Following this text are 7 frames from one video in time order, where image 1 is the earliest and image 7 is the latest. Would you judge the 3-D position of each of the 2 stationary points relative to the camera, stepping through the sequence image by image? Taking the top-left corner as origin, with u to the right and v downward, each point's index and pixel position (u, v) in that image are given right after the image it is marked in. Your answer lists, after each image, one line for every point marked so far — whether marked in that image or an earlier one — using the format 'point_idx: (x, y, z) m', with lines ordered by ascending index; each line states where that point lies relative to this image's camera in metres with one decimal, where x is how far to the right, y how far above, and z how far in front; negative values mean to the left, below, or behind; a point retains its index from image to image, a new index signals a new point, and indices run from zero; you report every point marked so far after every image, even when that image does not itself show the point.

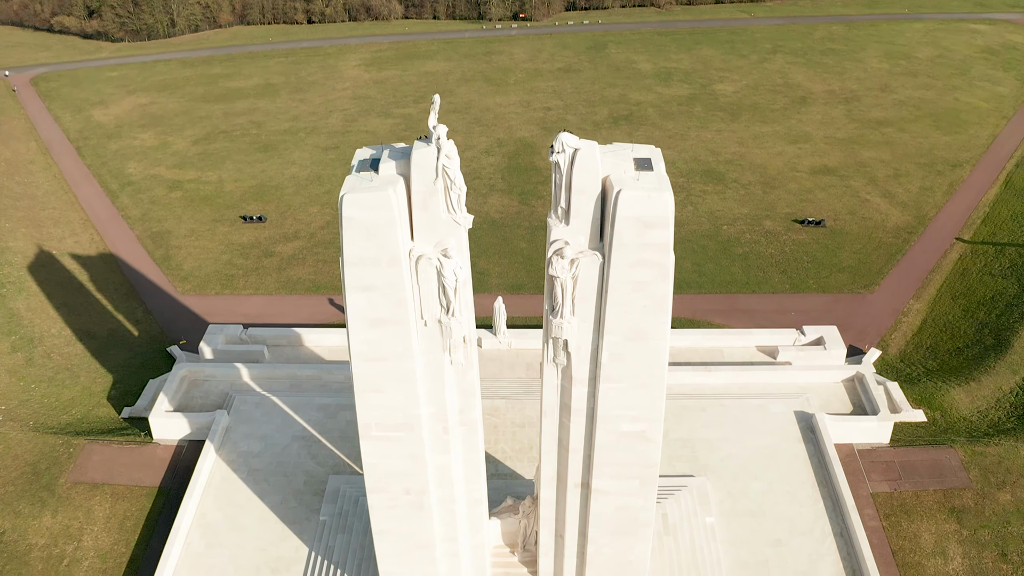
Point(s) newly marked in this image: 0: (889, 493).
0: (+8.1, -4.5, +18.8) m
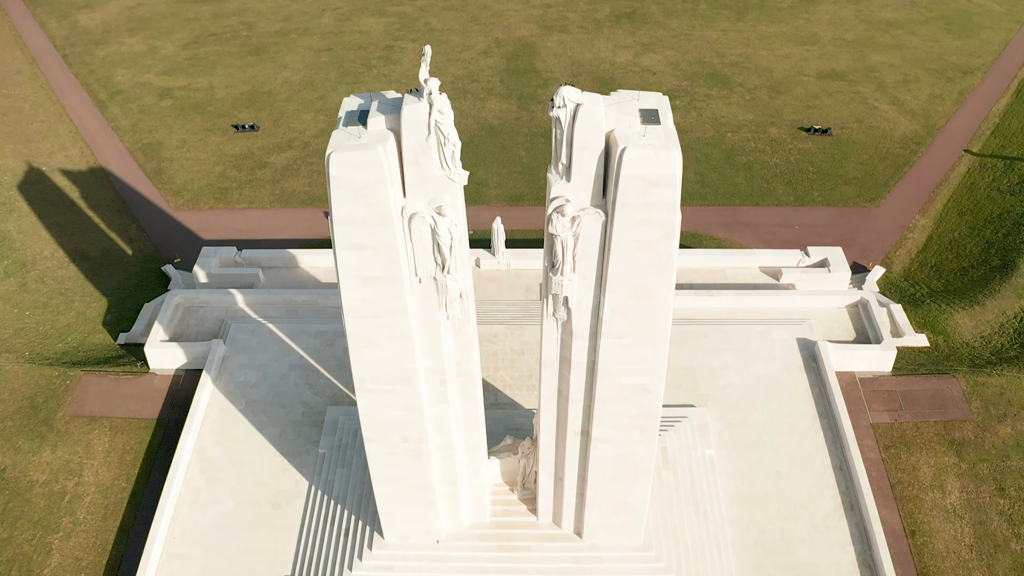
0: (+8.1, -3.0, +18.8) m
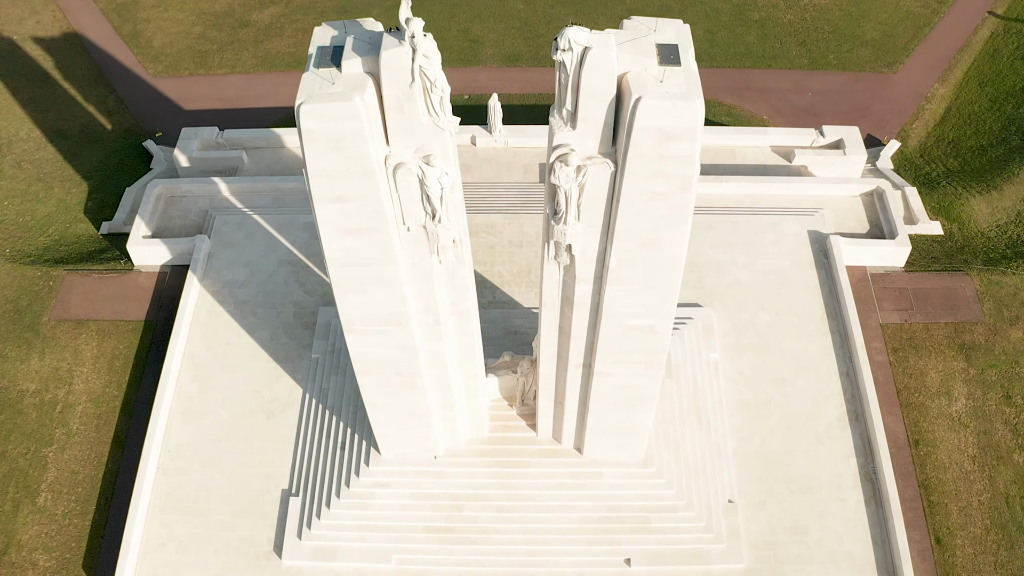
0: (+8.0, -0.8, +18.3) m
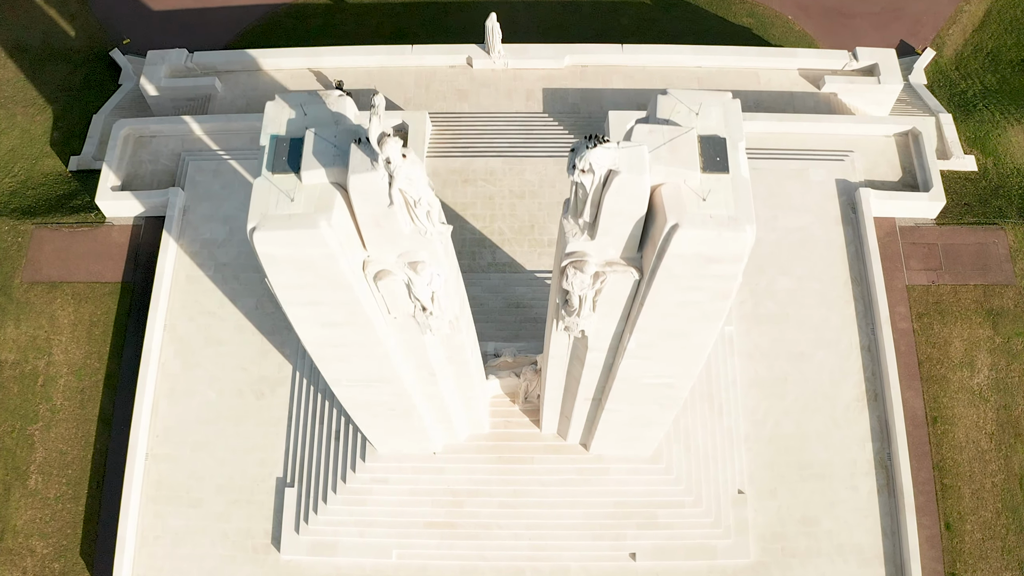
0: (+8.1, 0.0, +17.2) m
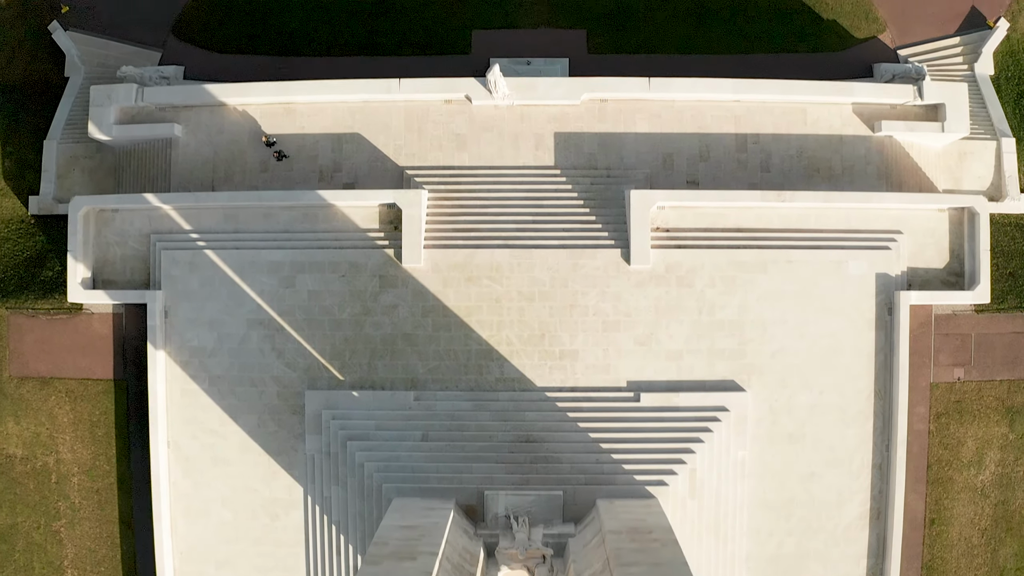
0: (+8.2, -1.9, +16.7) m
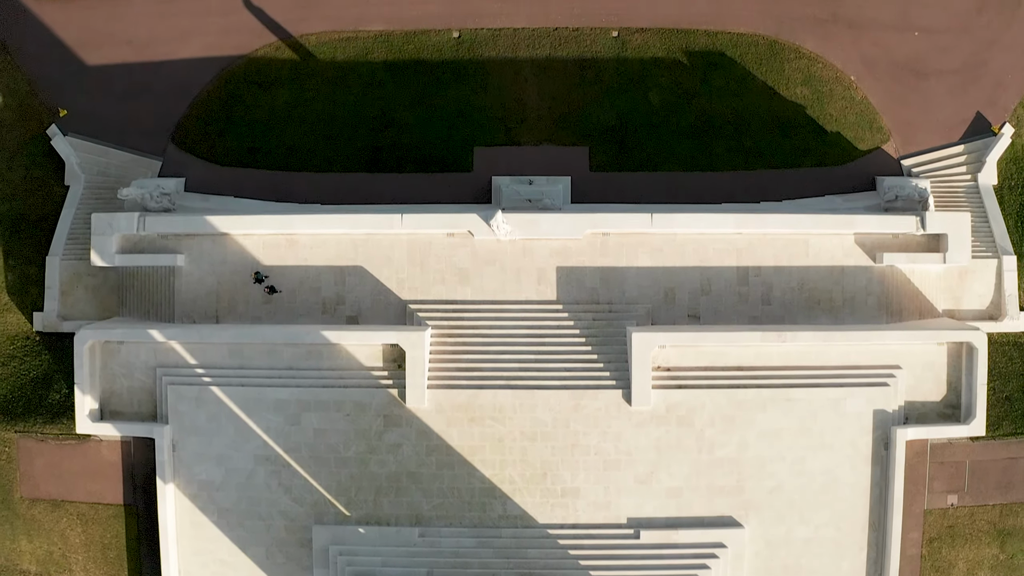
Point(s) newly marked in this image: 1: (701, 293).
0: (+8.3, -4.4, +17.0) m
1: (+3.6, -0.1, +17.0) m
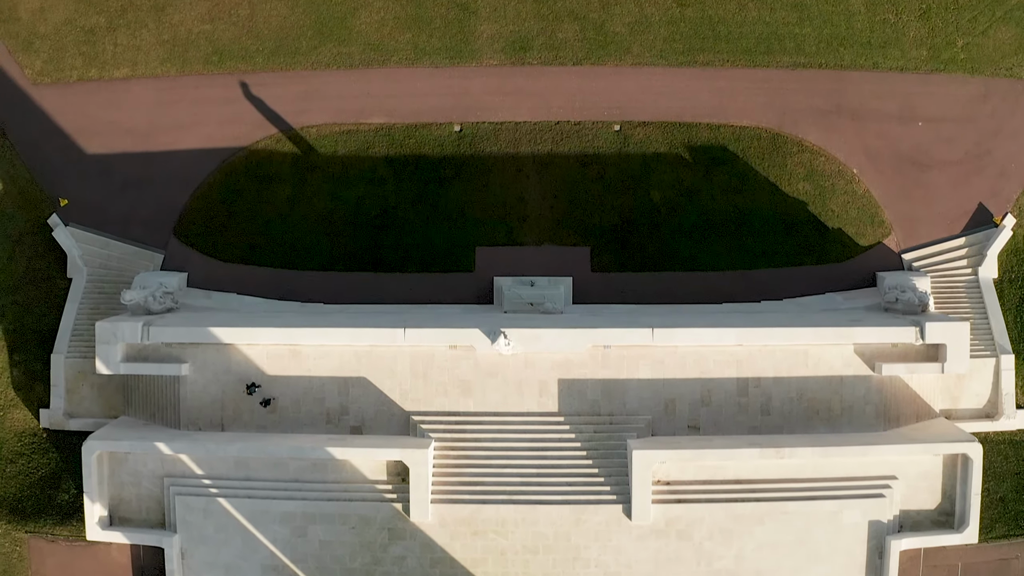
0: (+8.3, -6.5, +17.5) m
1: (+3.7, -2.2, +17.1) m
